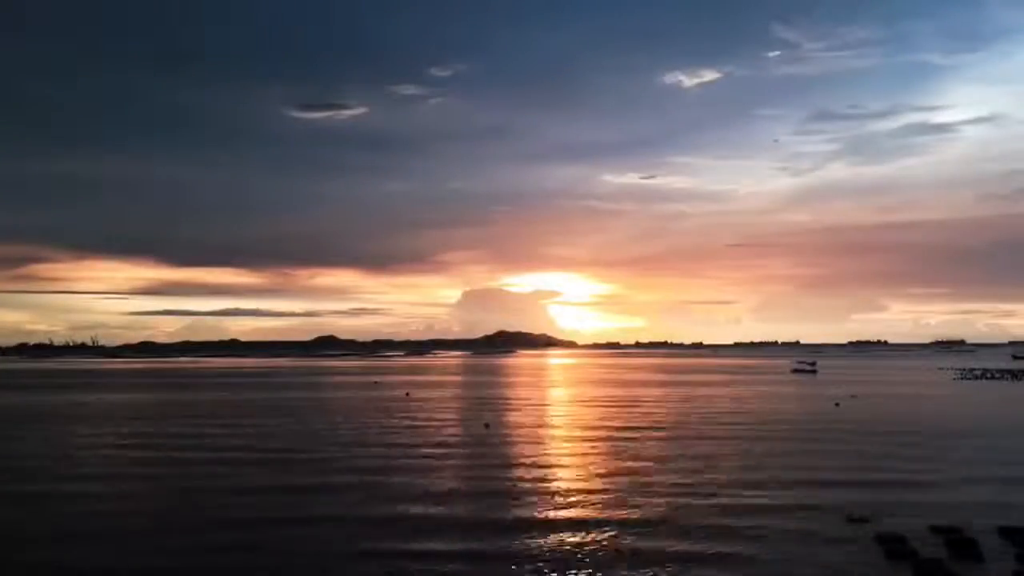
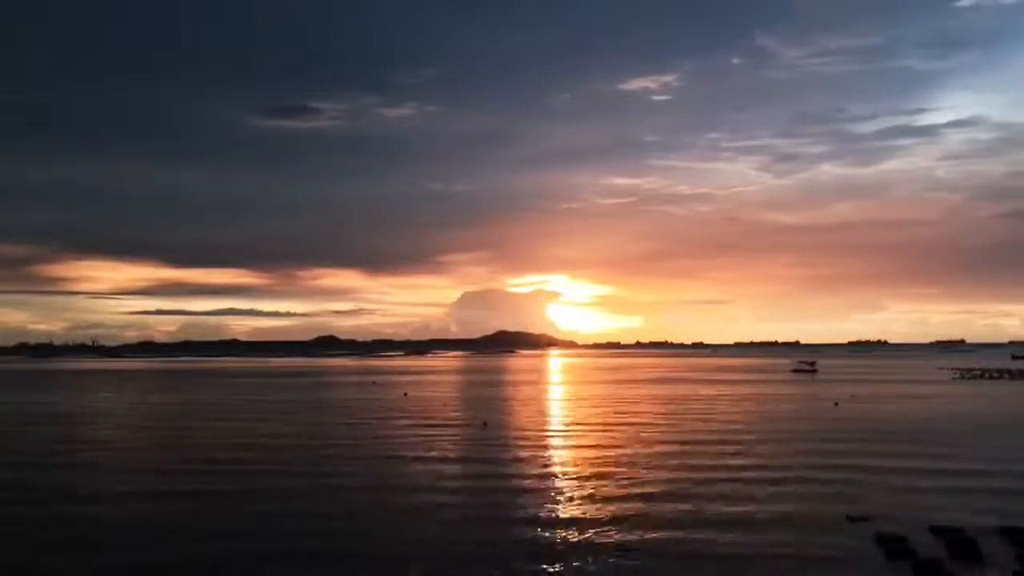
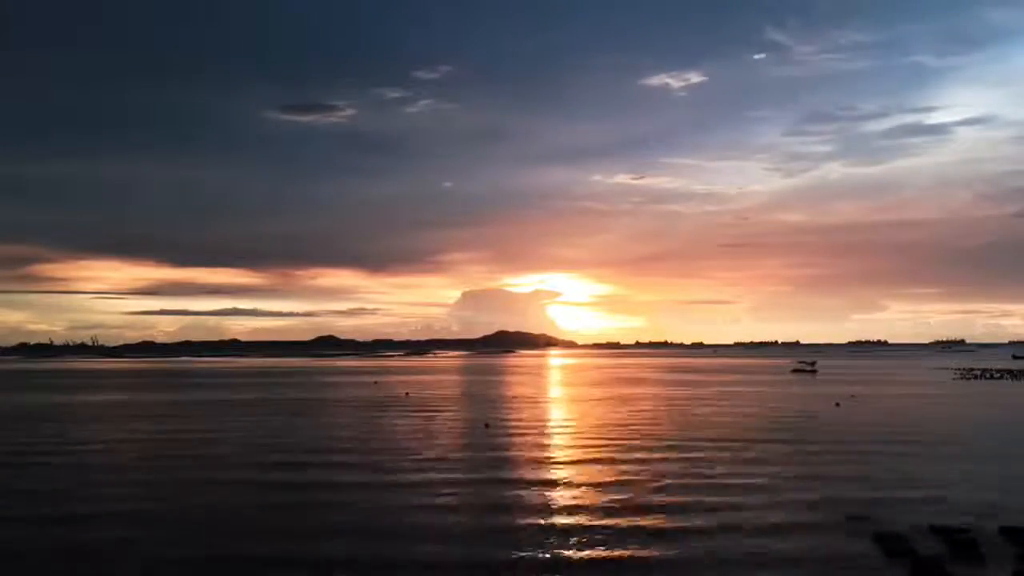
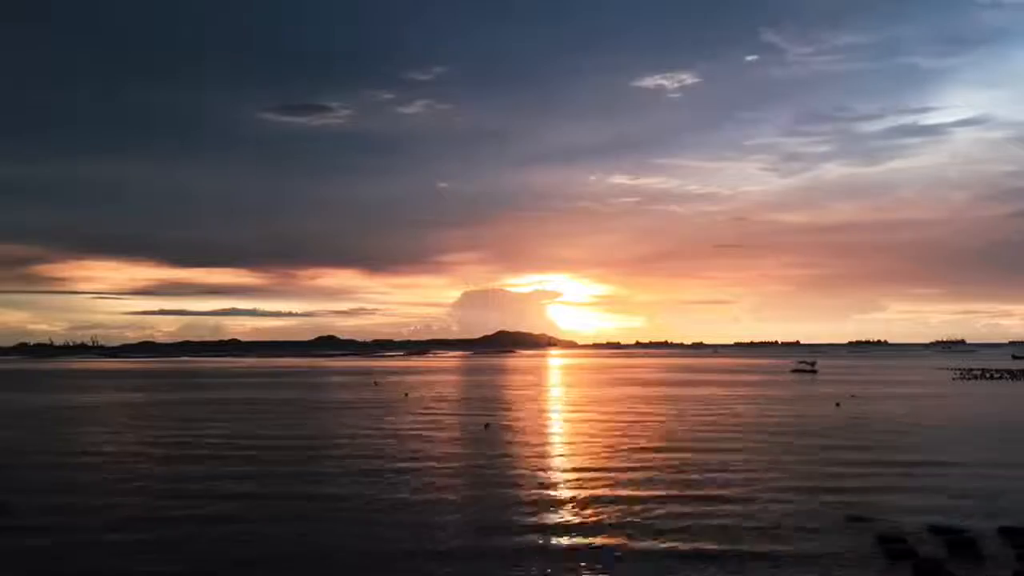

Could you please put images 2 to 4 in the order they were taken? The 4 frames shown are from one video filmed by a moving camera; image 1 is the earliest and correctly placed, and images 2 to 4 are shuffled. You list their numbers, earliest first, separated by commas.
3, 4, 2
